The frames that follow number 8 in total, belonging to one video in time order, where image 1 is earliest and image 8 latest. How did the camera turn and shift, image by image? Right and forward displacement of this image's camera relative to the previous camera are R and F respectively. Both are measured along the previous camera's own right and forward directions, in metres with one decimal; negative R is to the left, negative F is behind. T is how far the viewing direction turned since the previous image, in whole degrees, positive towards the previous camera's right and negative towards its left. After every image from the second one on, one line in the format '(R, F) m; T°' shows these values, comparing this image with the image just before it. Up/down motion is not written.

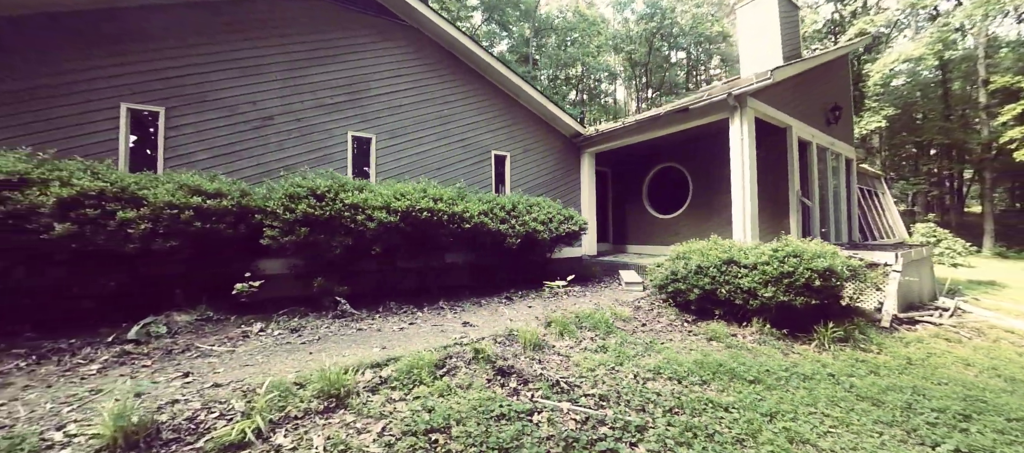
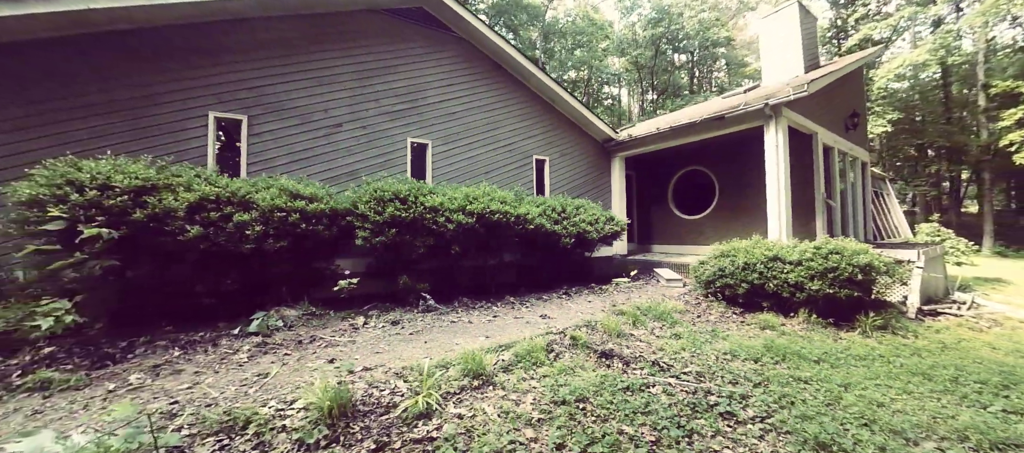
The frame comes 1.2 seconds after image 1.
(-0.9, -0.4) m; +1°
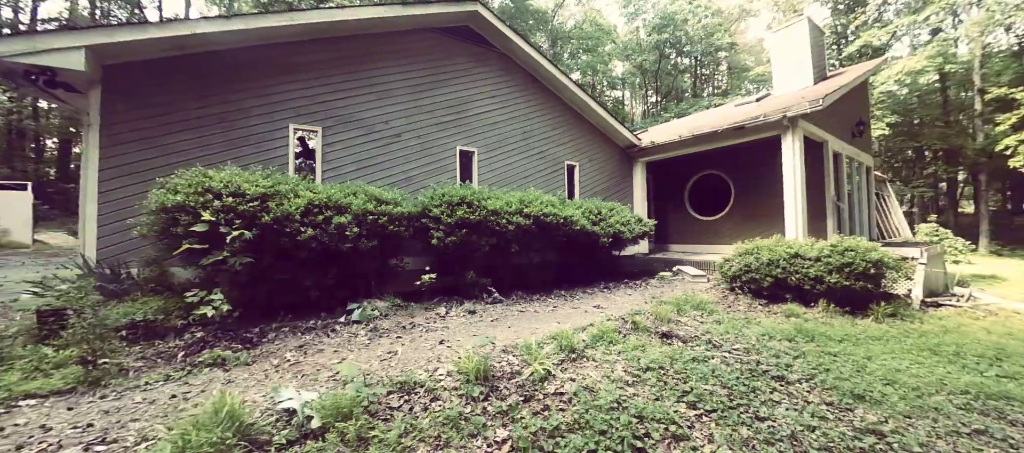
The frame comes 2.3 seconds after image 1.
(-0.8, -0.6) m; 0°
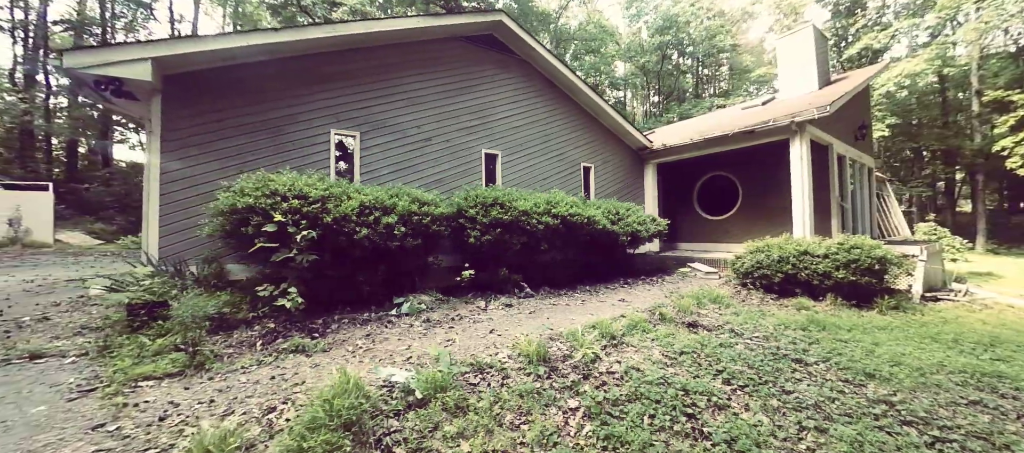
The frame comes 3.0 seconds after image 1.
(-0.5, -0.4) m; 0°
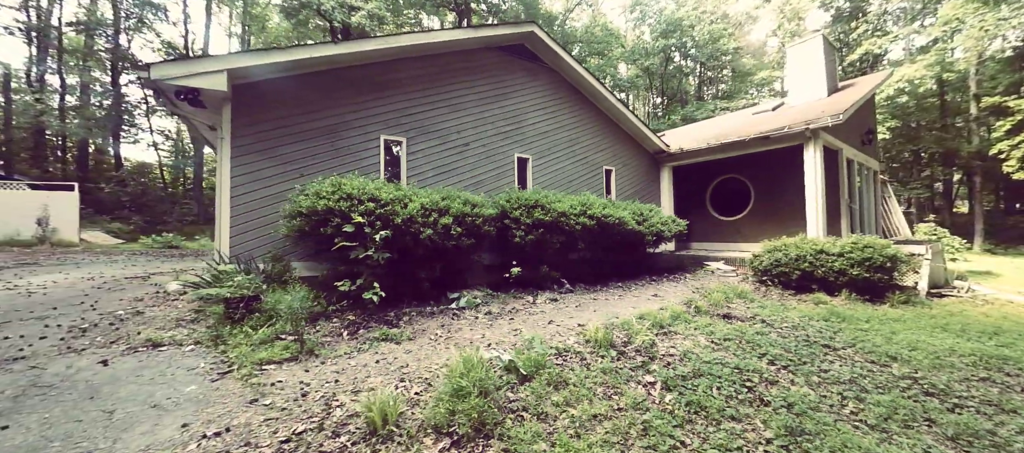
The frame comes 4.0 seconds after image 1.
(-0.7, -0.4) m; 0°
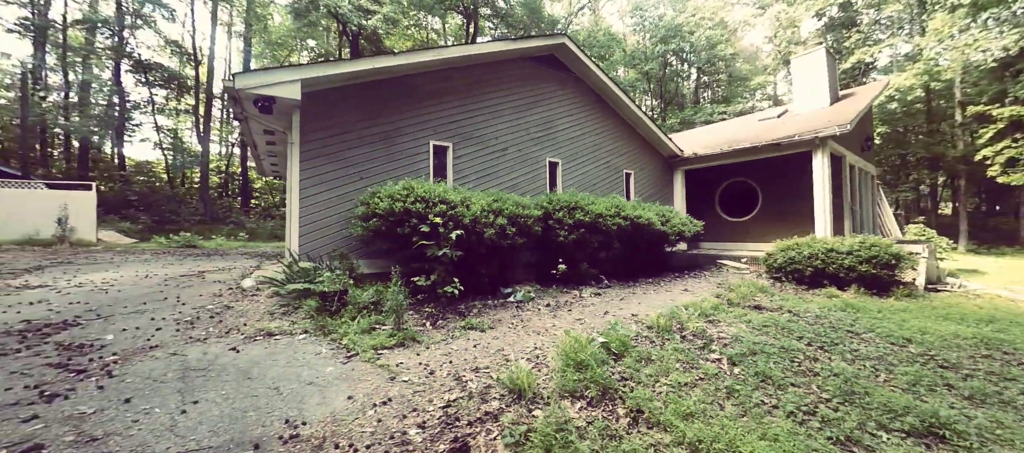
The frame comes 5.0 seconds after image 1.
(-0.9, -0.5) m; +1°
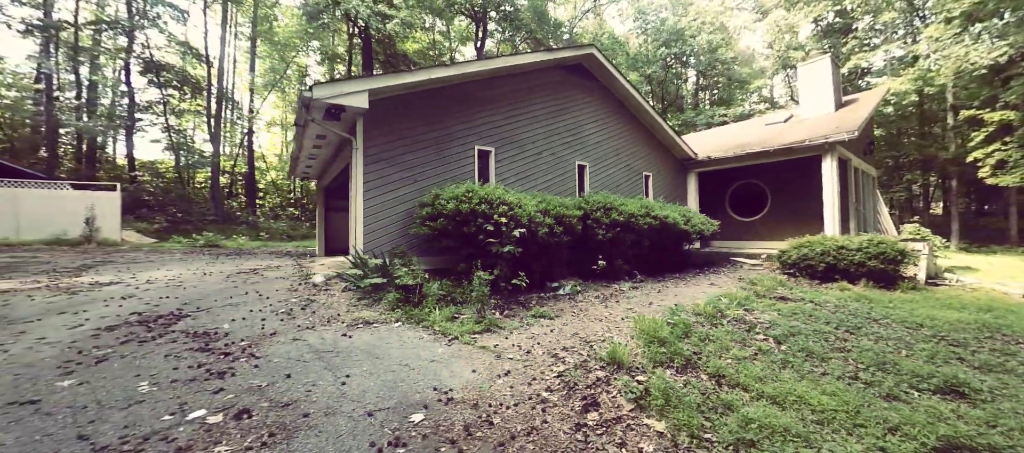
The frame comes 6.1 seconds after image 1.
(-0.9, -0.5) m; +1°
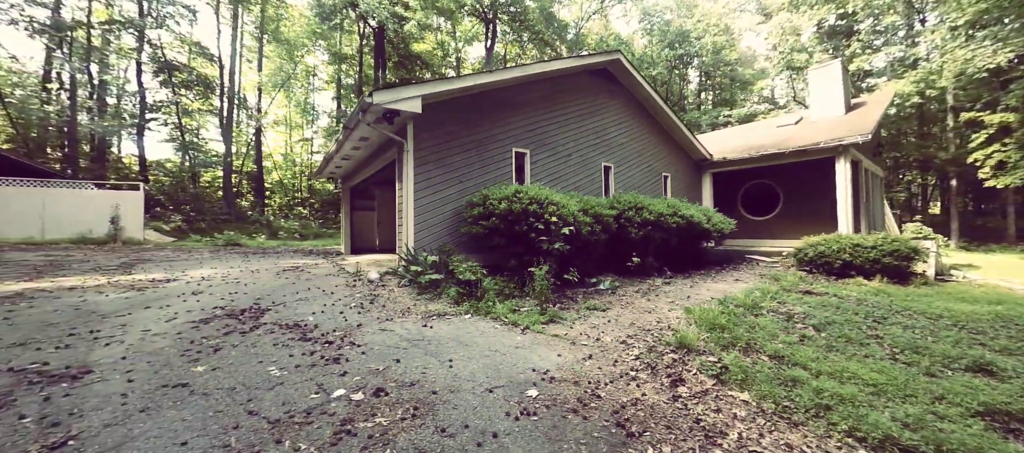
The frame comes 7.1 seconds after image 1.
(-0.9, -0.4) m; +1°
